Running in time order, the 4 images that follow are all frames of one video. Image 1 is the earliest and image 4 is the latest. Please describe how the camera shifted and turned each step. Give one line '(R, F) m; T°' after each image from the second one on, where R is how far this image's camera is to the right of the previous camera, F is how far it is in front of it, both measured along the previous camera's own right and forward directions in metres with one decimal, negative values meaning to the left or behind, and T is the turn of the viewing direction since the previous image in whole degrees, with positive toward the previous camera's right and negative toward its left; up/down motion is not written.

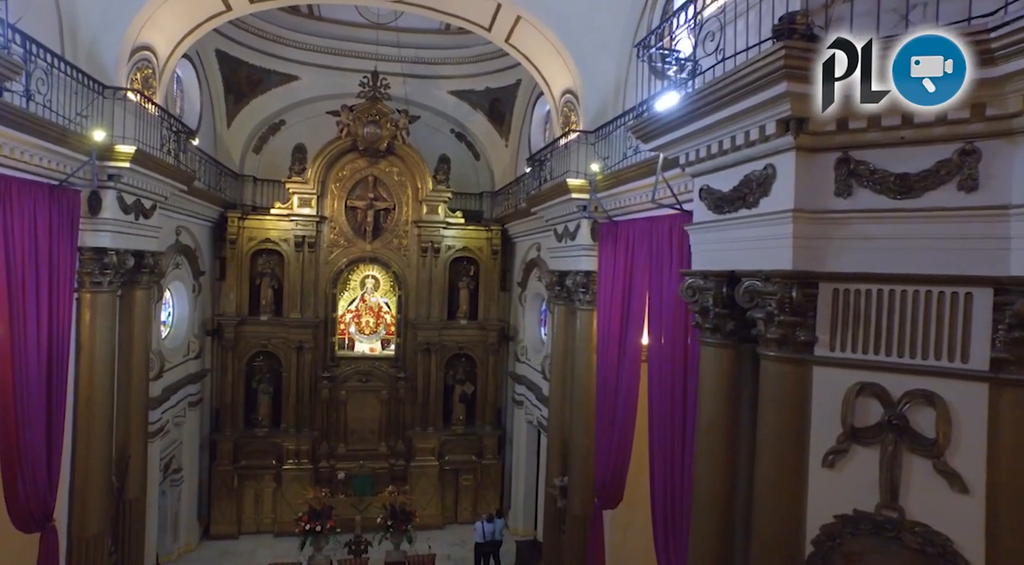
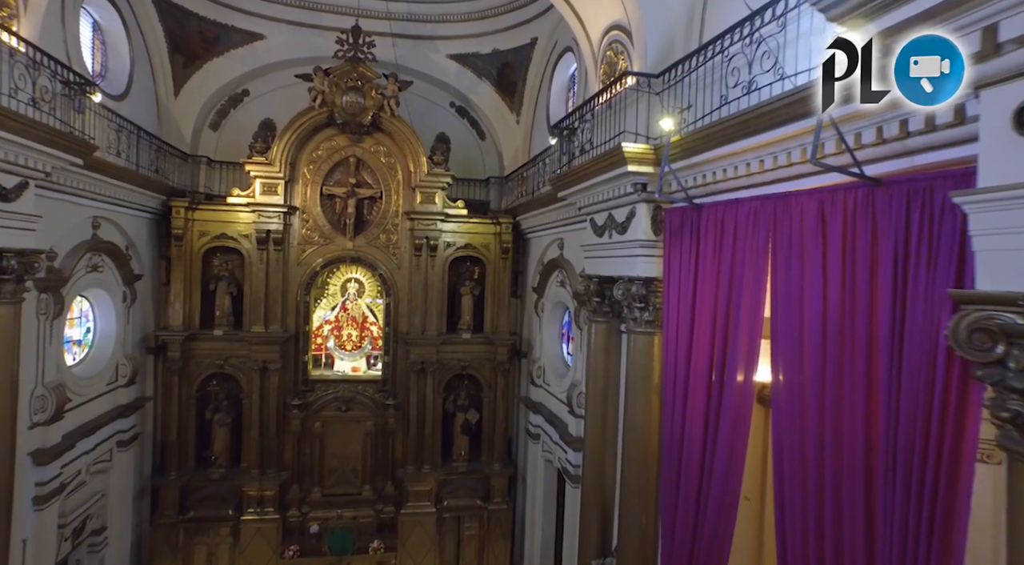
(-0.2, +2.1) m; 0°
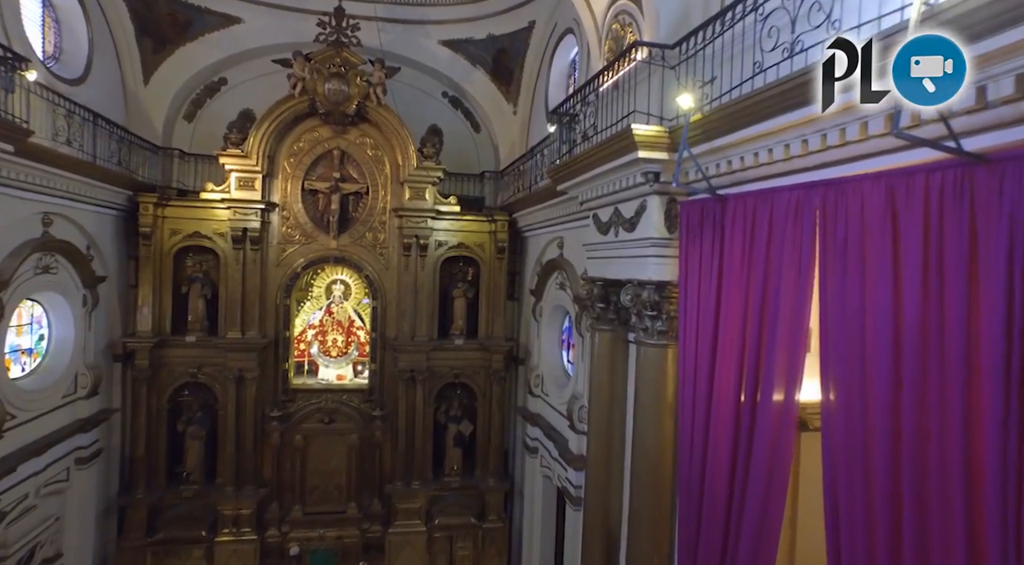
(+0.1, +0.6) m; 0°
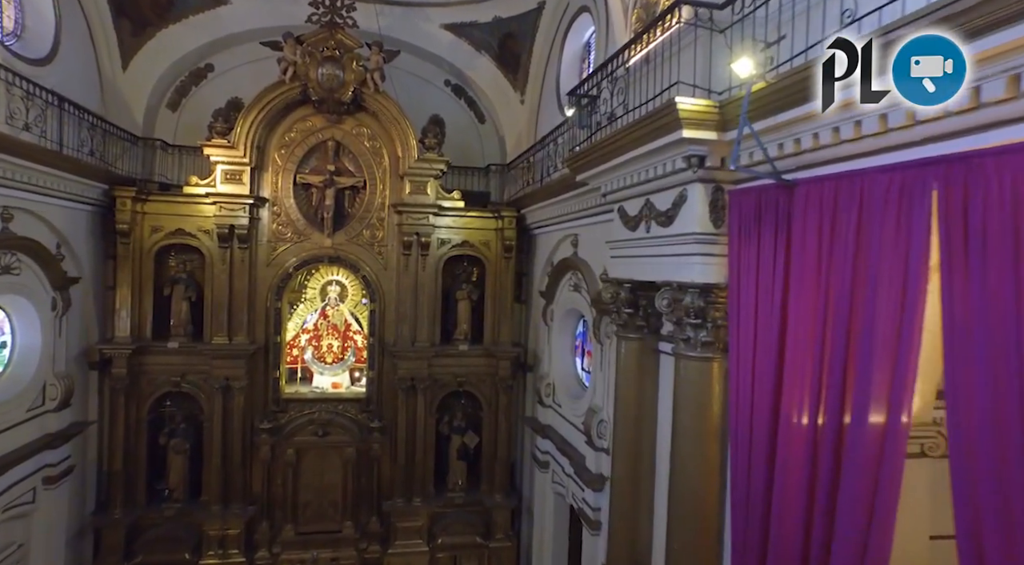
(-0.1, +0.6) m; 0°
